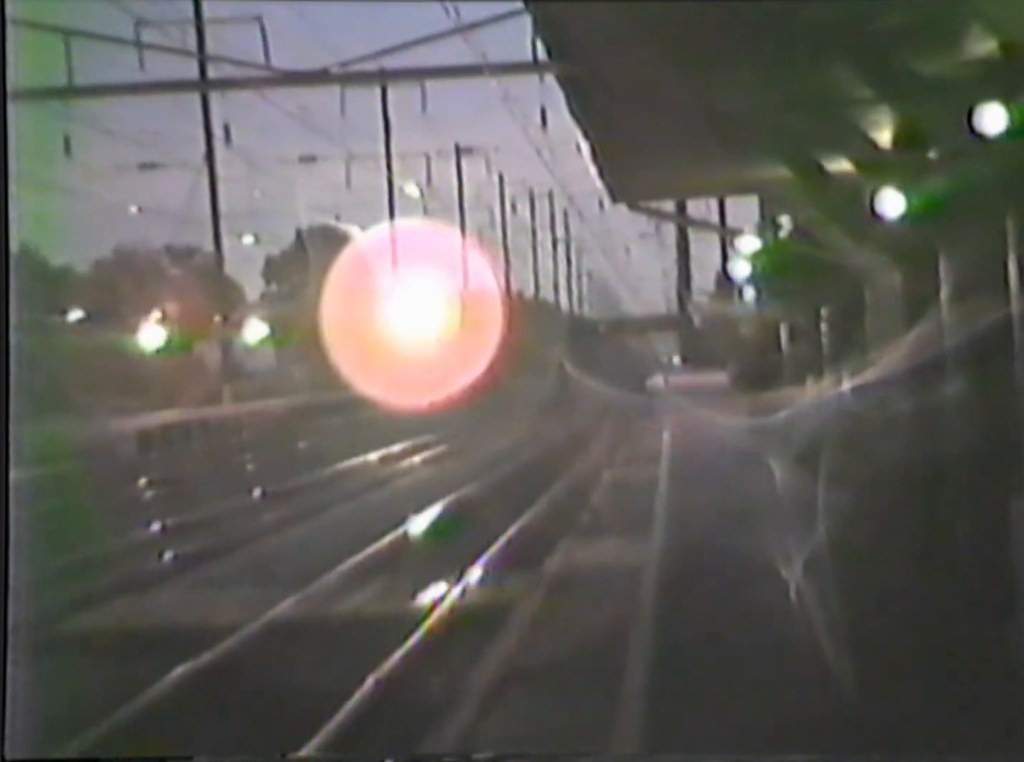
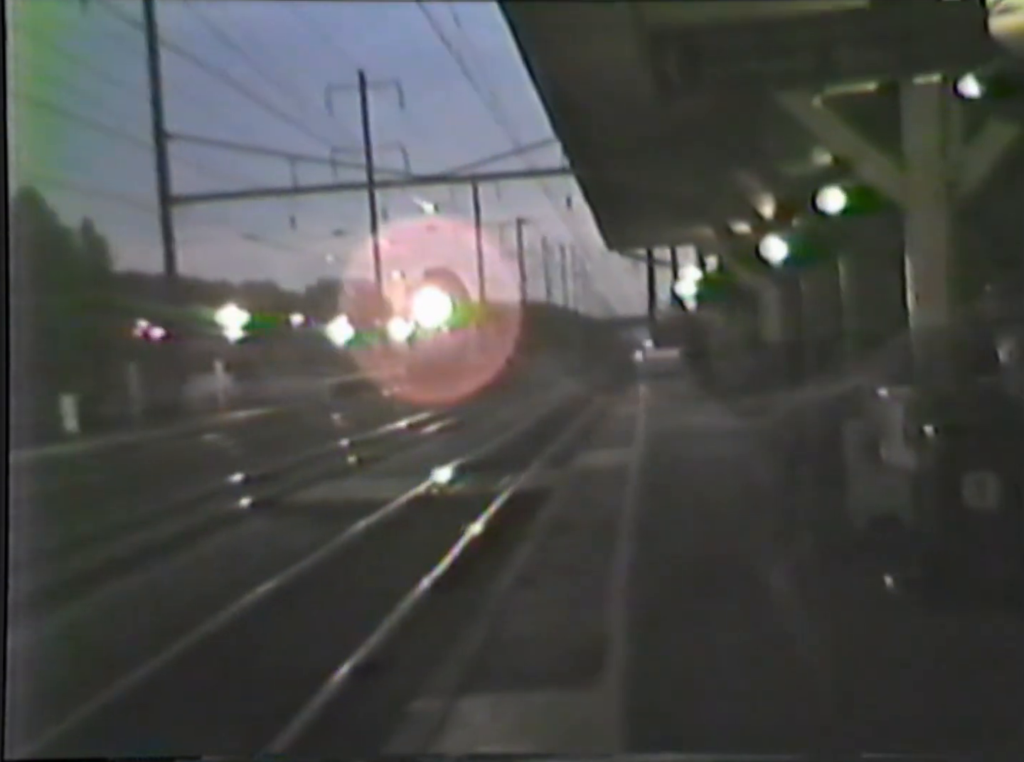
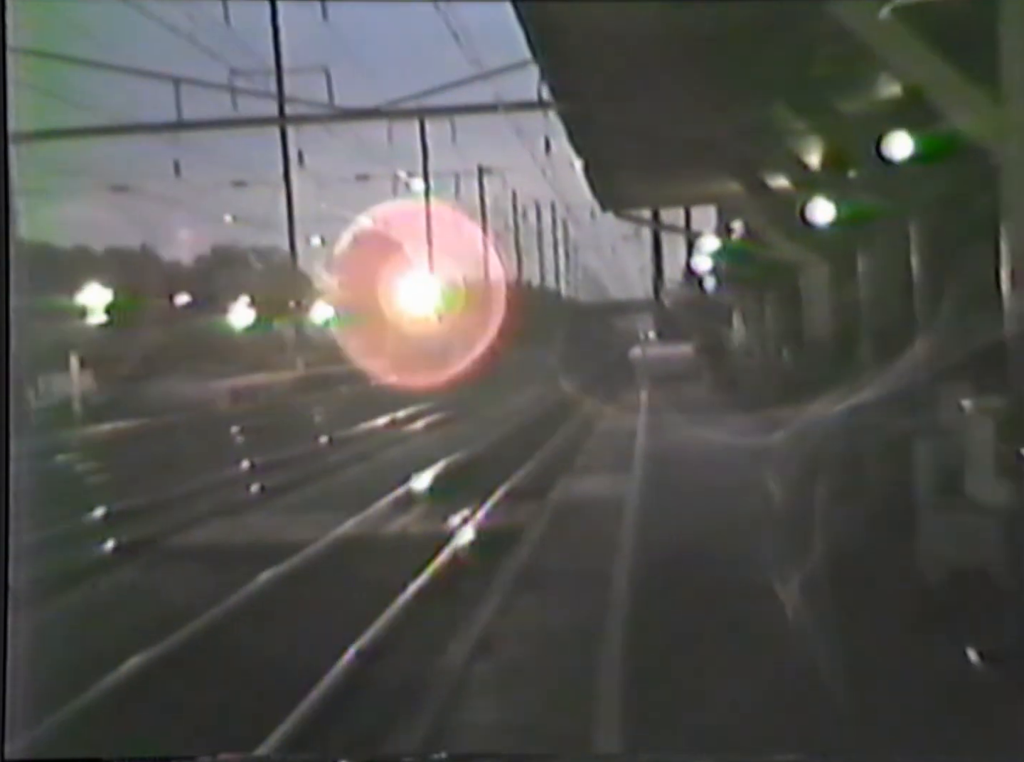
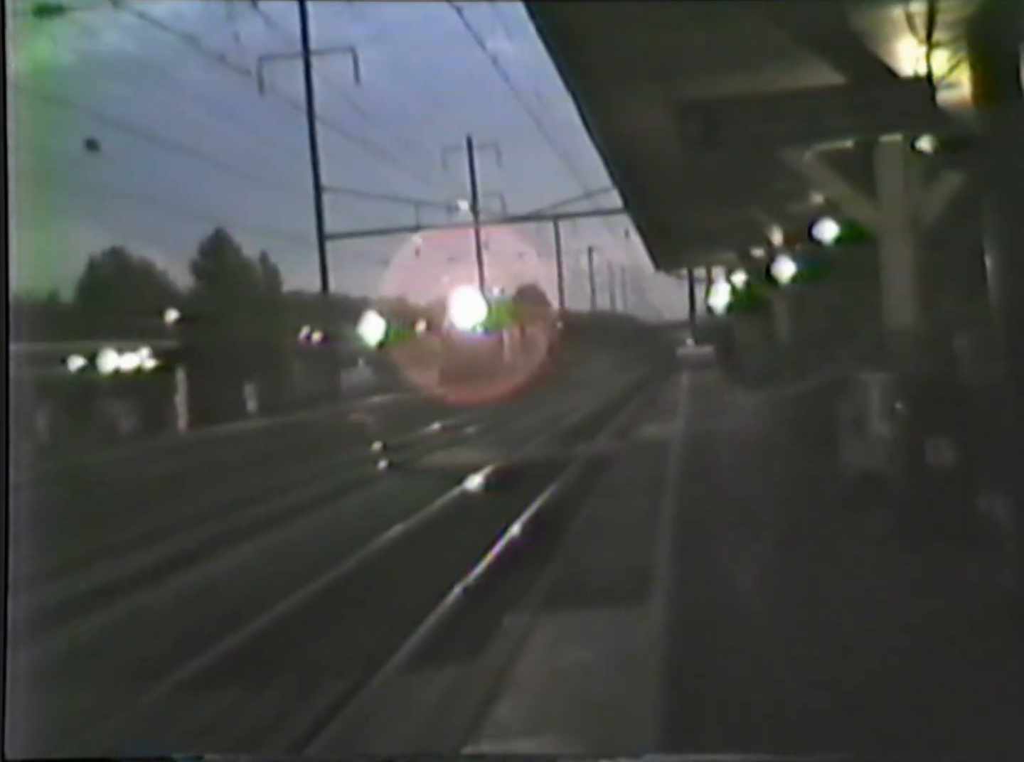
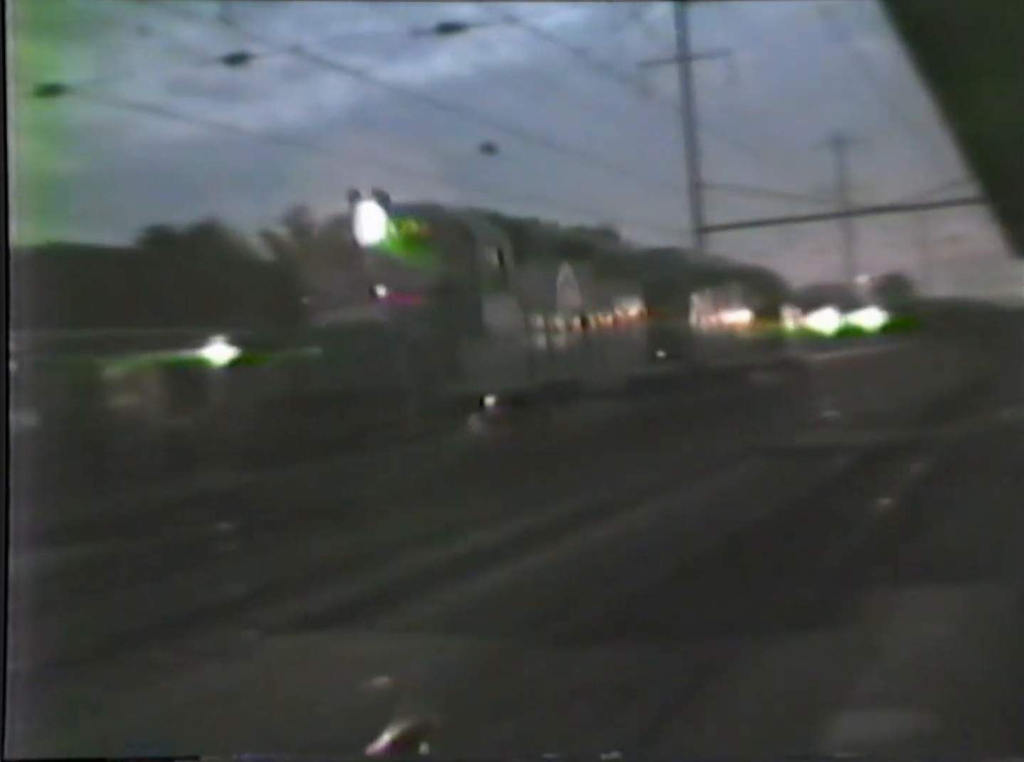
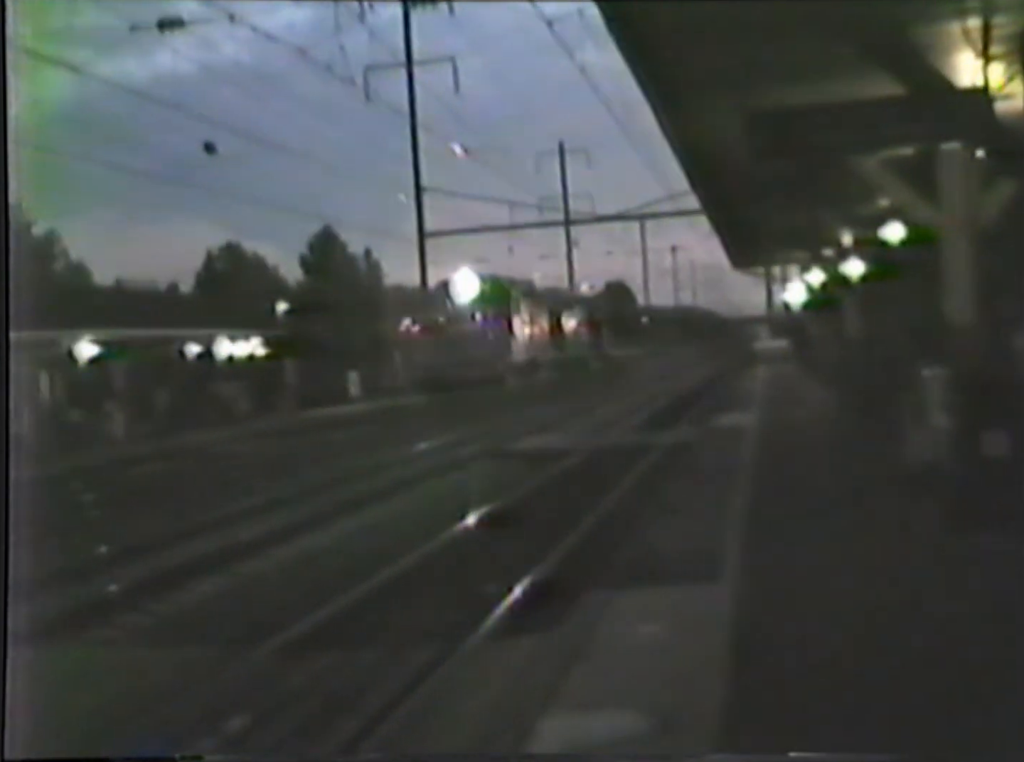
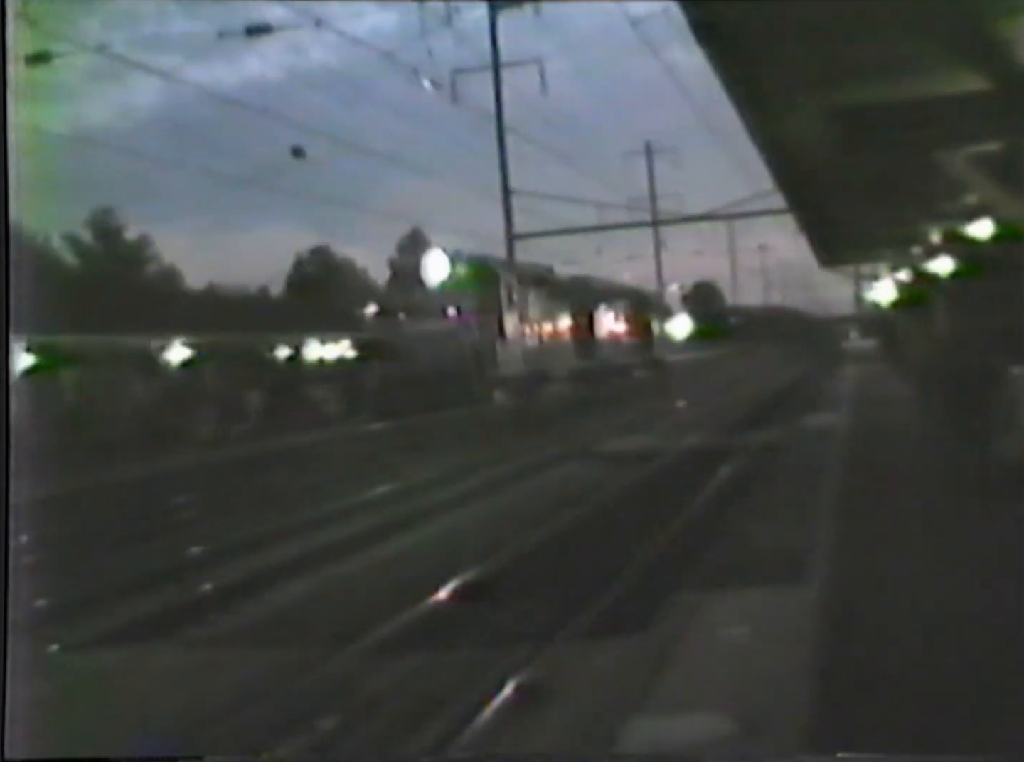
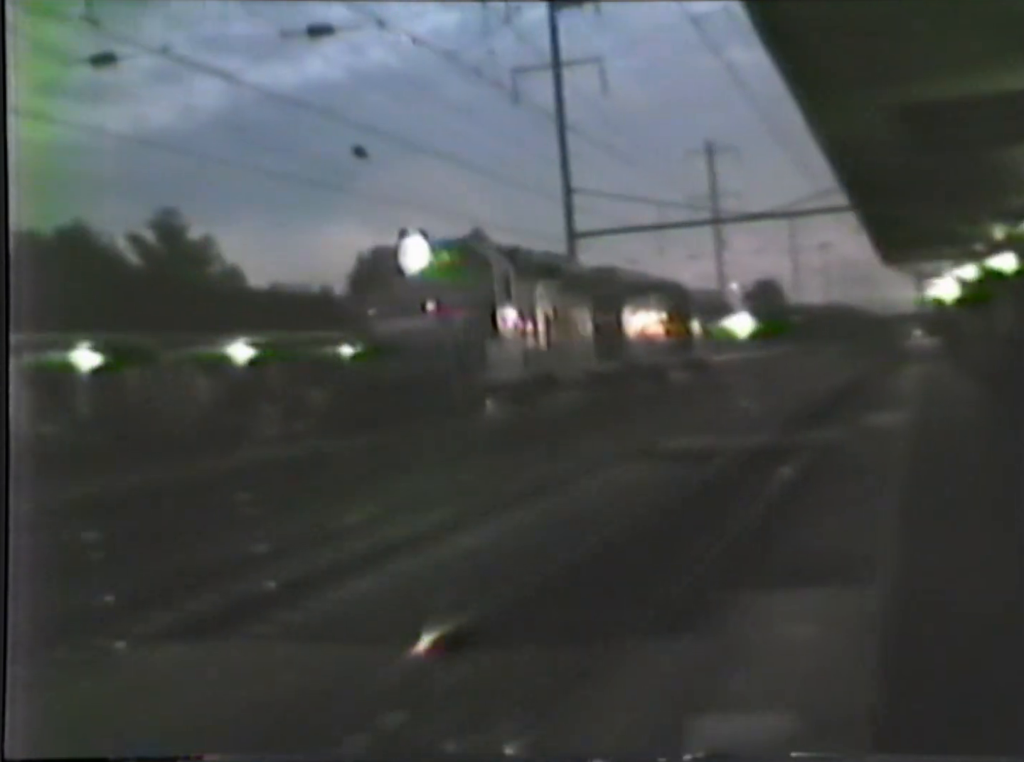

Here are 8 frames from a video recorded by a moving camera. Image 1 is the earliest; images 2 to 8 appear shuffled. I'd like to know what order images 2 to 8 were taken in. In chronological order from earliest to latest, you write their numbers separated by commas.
3, 2, 4, 6, 7, 8, 5
